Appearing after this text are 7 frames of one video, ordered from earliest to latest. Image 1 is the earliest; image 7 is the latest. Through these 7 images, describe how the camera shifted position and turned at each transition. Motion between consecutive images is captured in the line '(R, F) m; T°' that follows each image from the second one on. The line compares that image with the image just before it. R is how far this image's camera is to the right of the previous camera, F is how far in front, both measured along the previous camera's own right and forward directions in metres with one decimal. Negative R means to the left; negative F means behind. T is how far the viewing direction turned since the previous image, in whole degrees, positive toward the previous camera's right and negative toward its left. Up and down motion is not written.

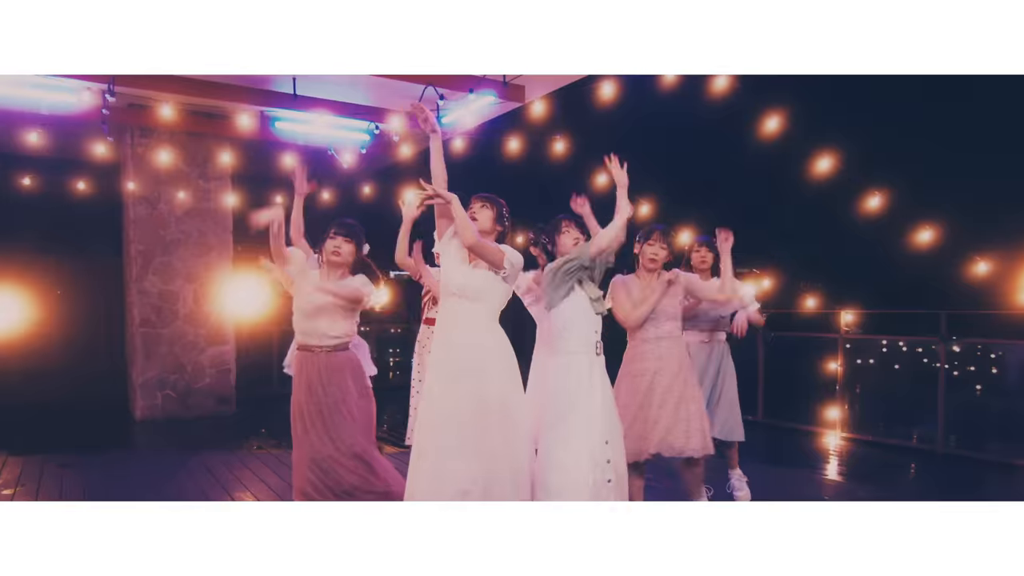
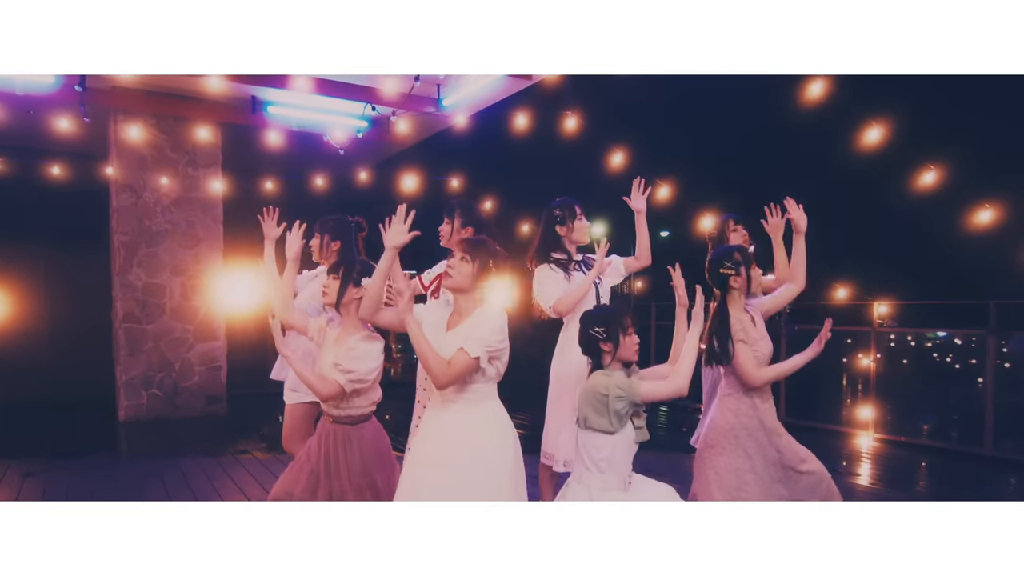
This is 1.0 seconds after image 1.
(+0.5, +0.7) m; -6°
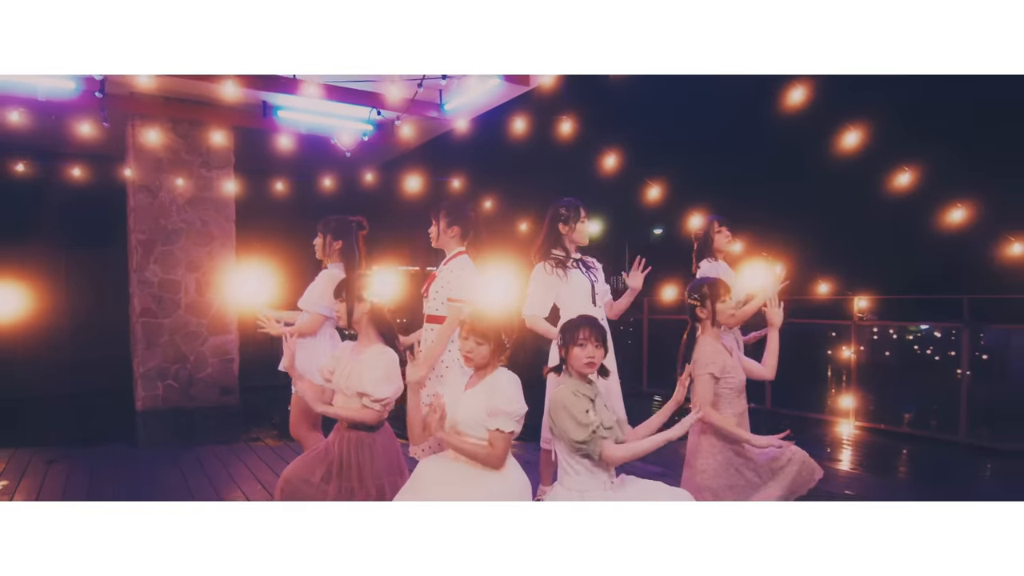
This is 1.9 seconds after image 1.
(0.0, -0.3) m; 0°
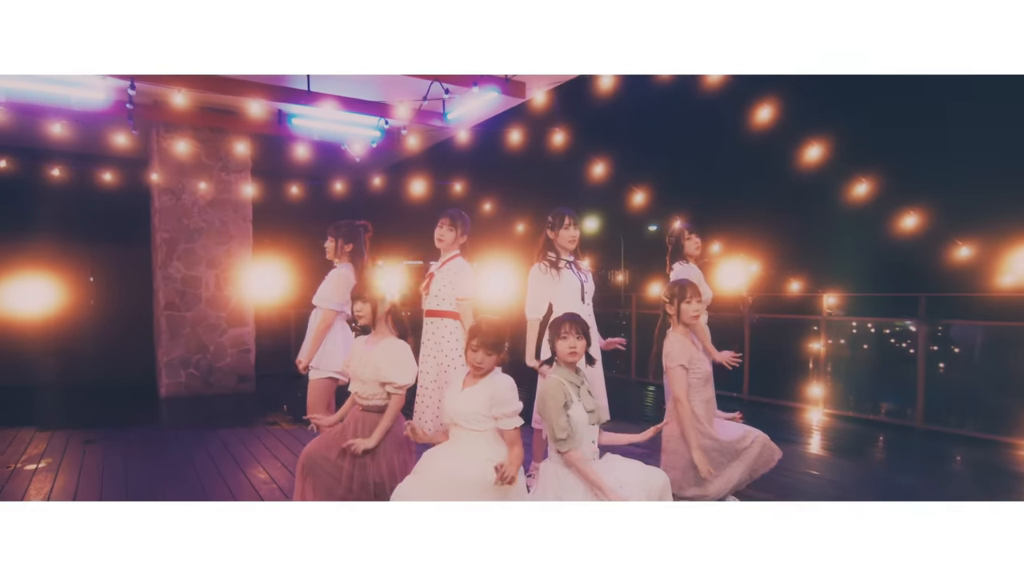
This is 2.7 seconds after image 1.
(+0.1, -0.5) m; 0°
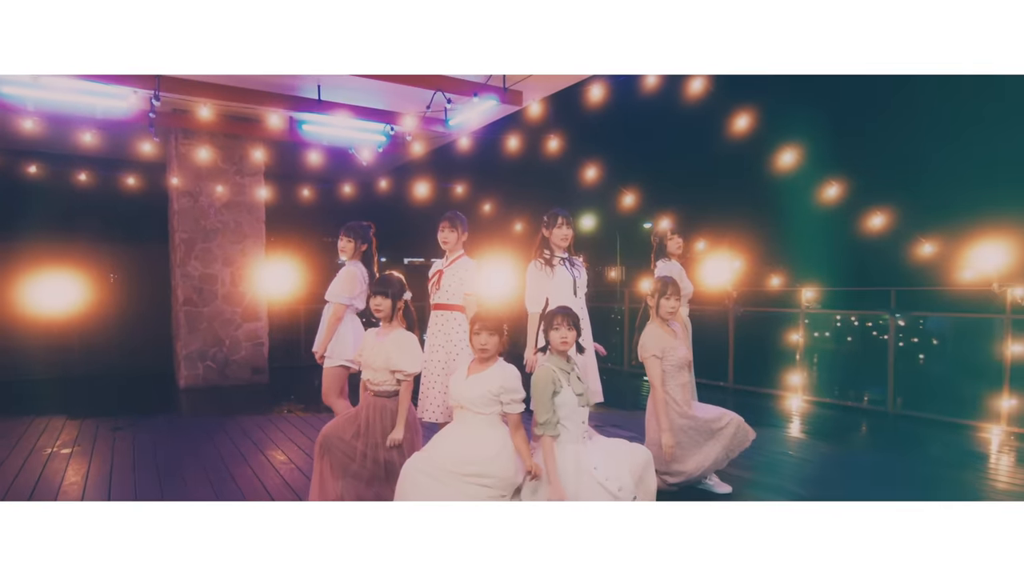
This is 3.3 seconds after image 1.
(0.0, -0.4) m; 0°
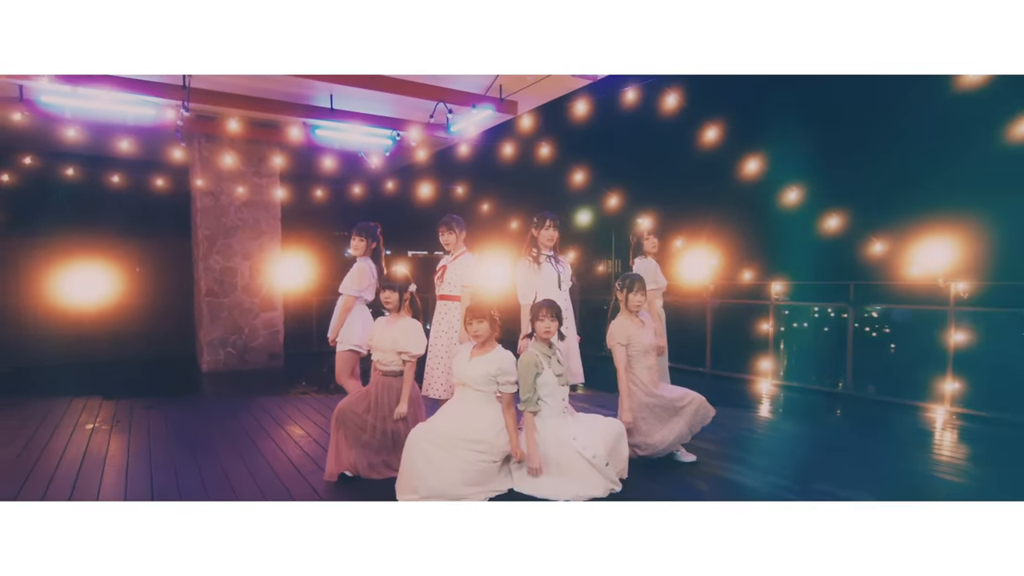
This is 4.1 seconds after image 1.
(+0.1, -0.6) m; 0°
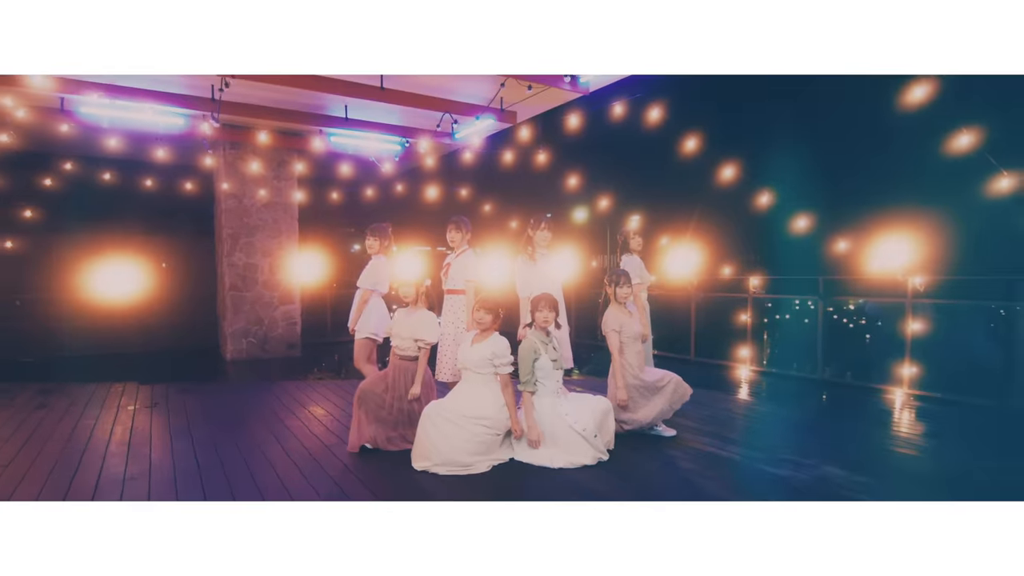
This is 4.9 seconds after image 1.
(0.0, -0.6) m; 0°
